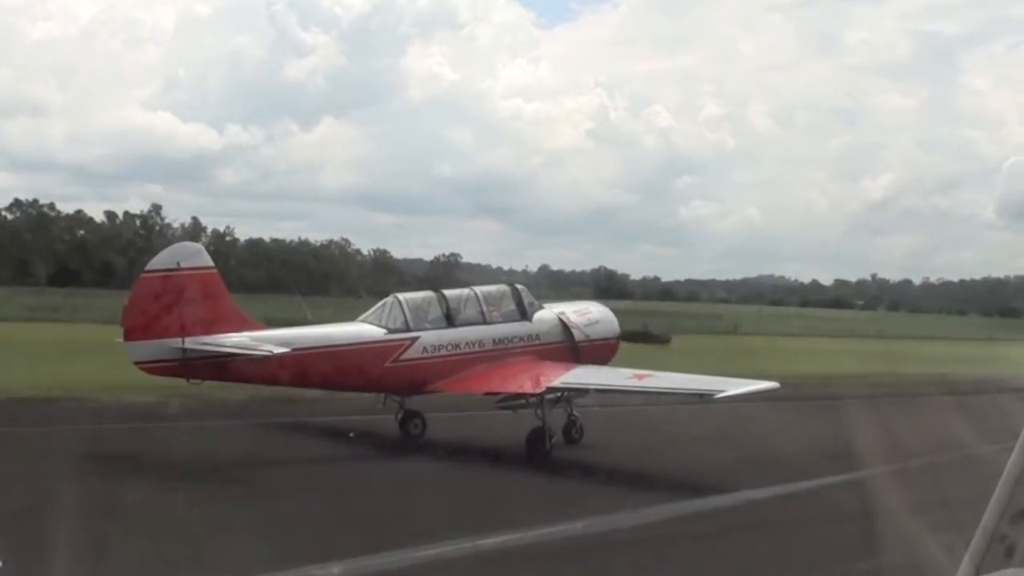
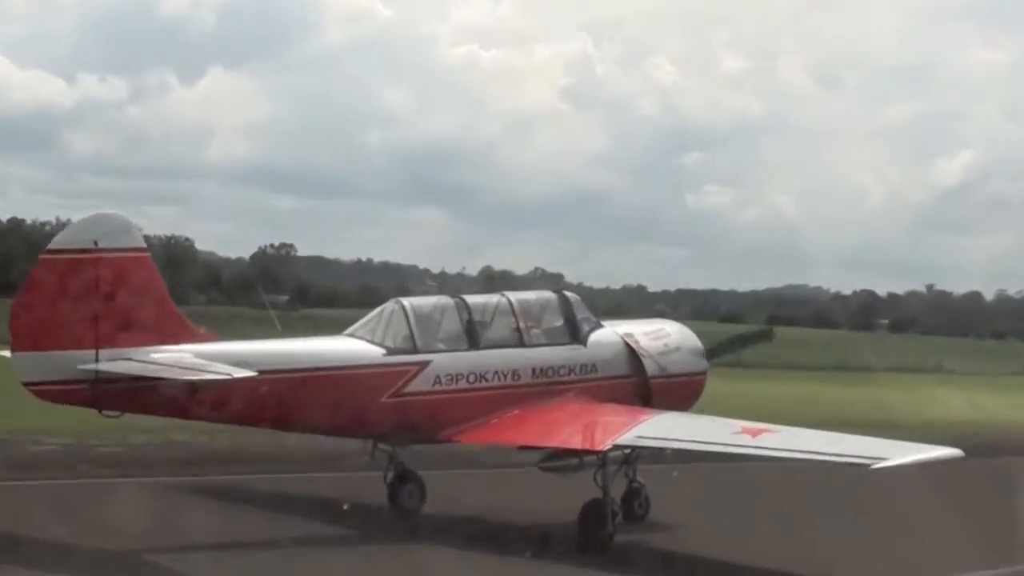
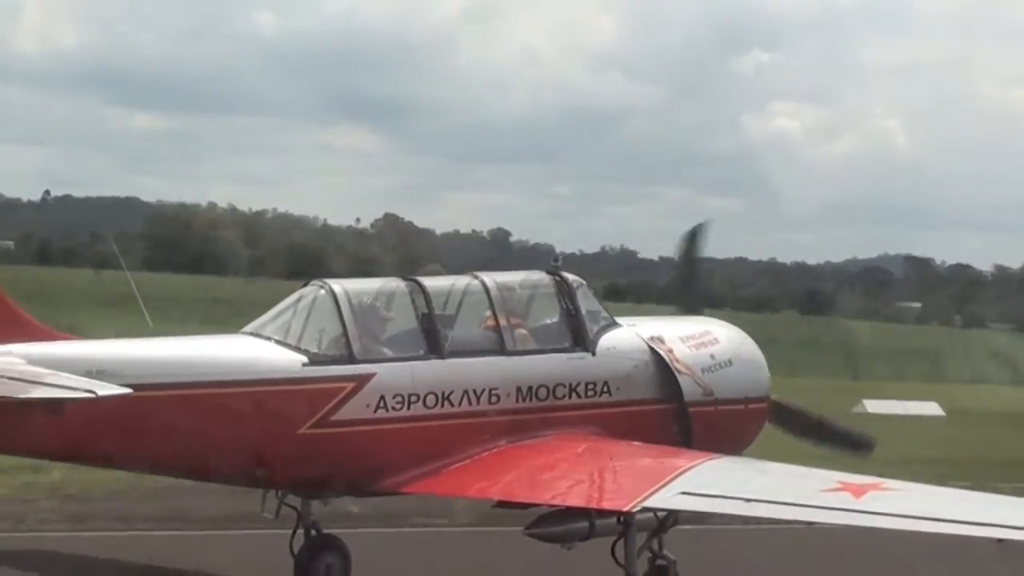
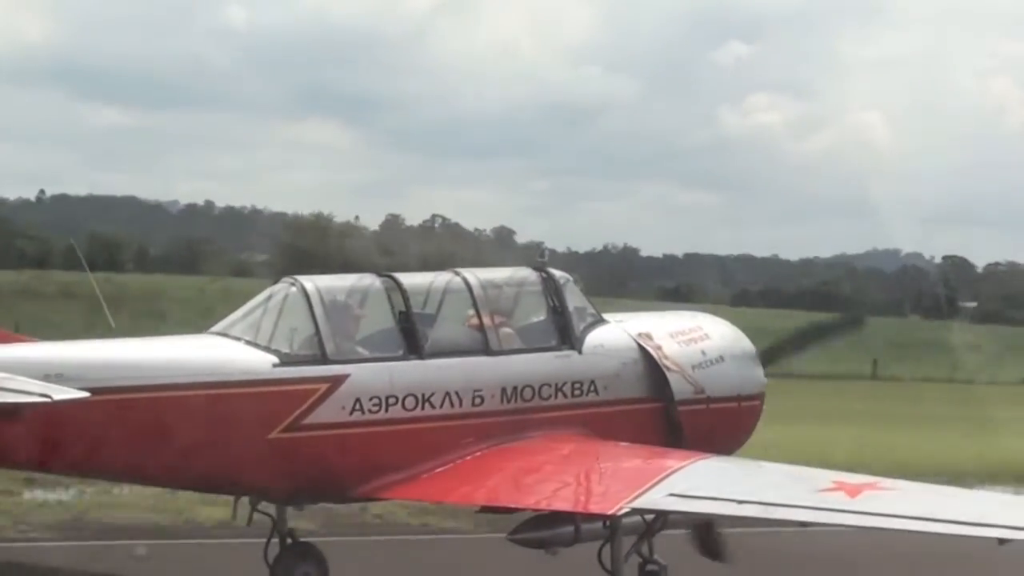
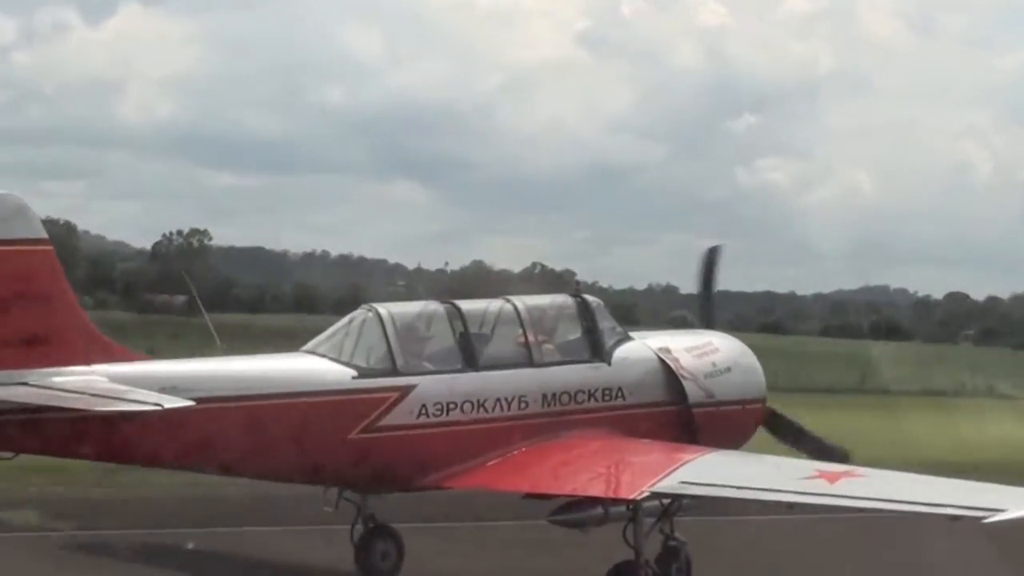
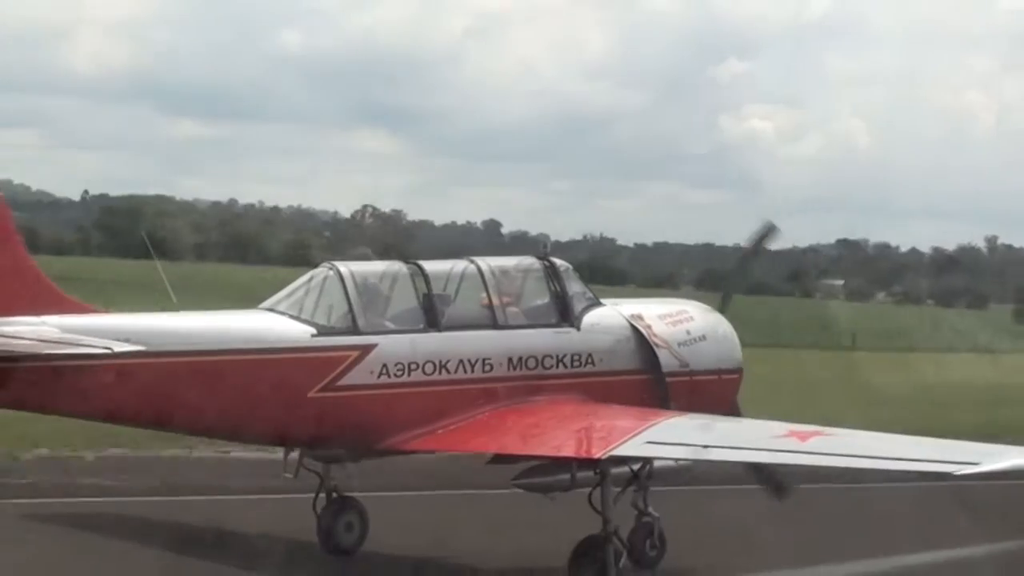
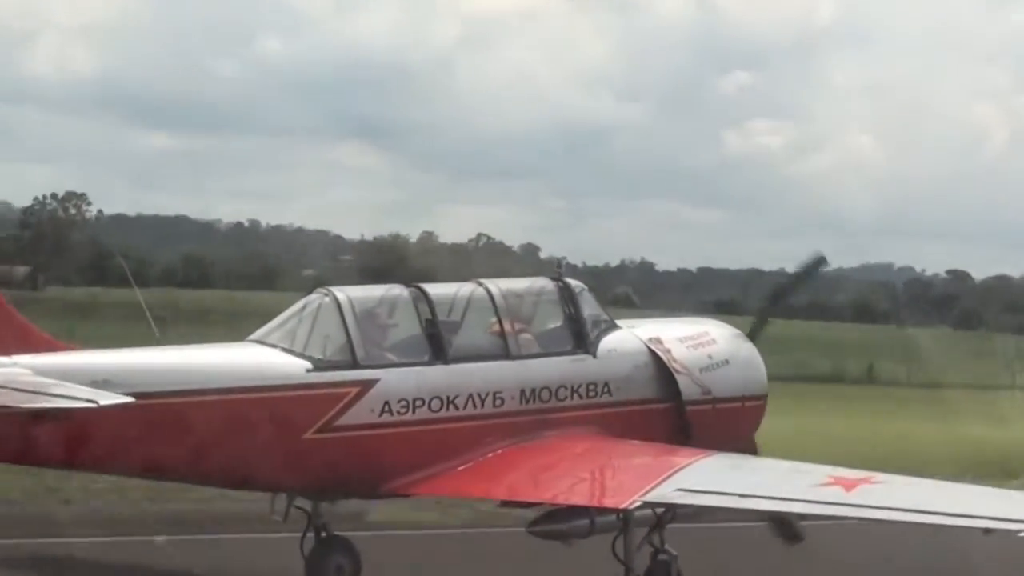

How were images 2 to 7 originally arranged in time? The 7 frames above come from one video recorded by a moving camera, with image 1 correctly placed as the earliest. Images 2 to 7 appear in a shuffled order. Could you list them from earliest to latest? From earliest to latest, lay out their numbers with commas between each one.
2, 5, 7, 4, 3, 6
